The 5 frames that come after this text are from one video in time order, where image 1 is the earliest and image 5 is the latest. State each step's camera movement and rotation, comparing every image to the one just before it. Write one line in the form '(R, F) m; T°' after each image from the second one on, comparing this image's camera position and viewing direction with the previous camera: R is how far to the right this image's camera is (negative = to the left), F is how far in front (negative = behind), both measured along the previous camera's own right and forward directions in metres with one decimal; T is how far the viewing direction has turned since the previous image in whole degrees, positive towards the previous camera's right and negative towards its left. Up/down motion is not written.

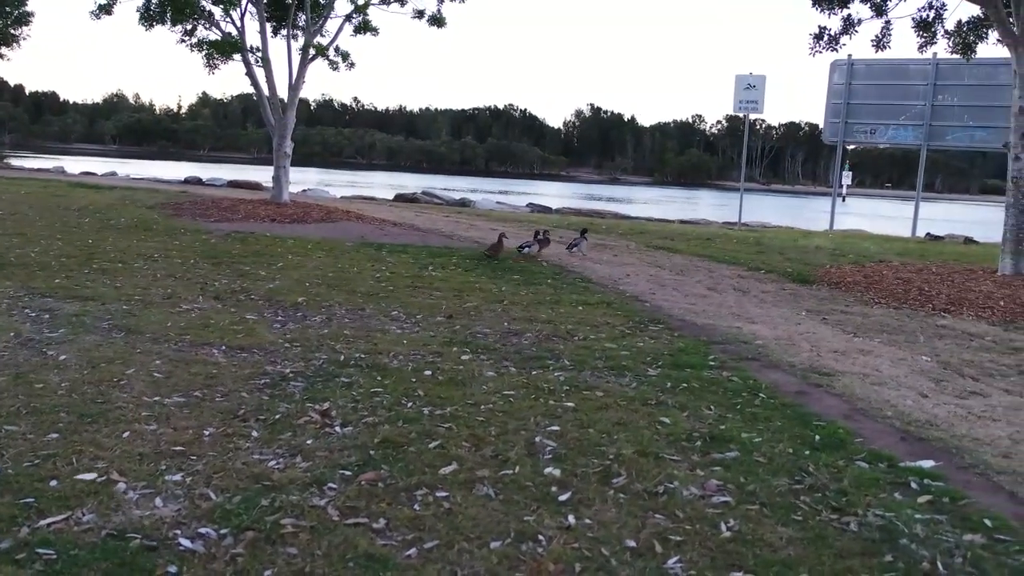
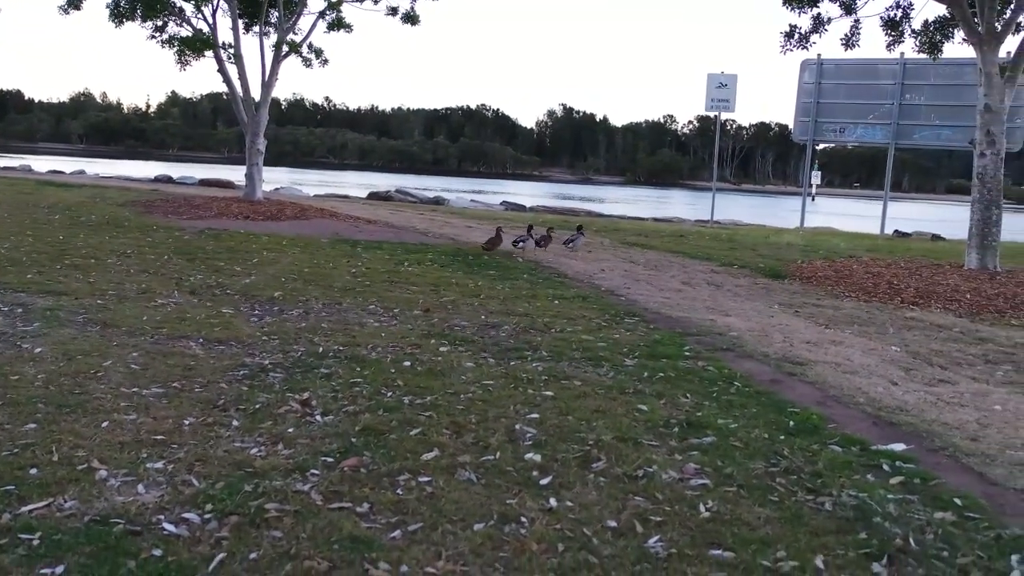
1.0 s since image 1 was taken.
(0.0, 0.0) m; +2°
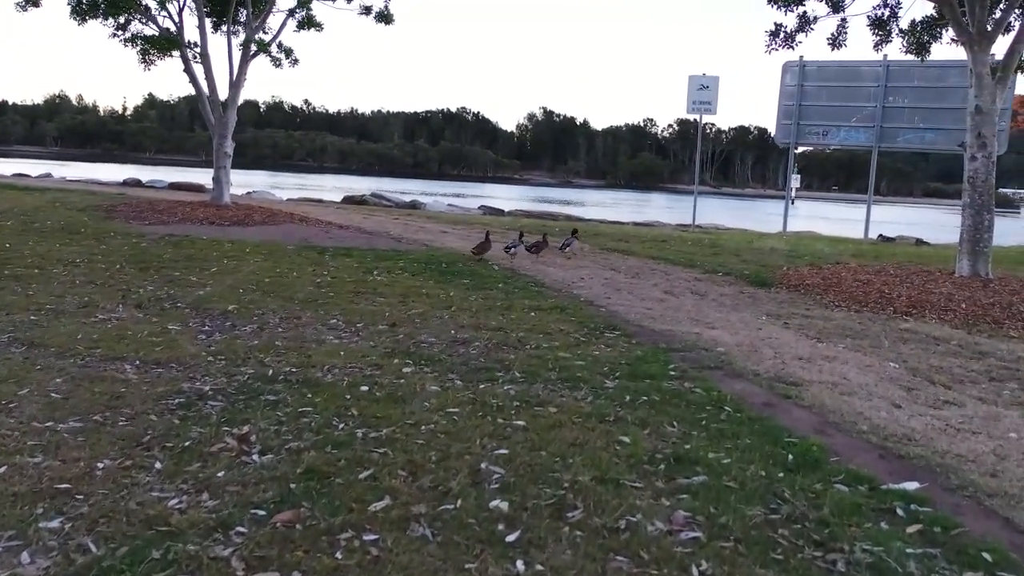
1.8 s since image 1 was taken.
(+0.1, +0.6) m; +1°
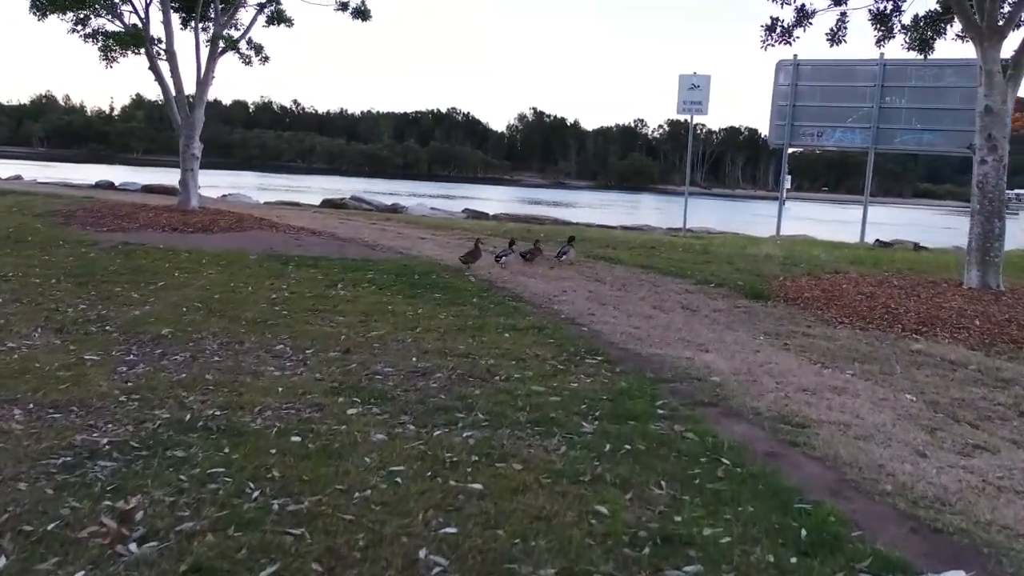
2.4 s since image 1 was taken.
(+0.2, +0.9) m; +1°
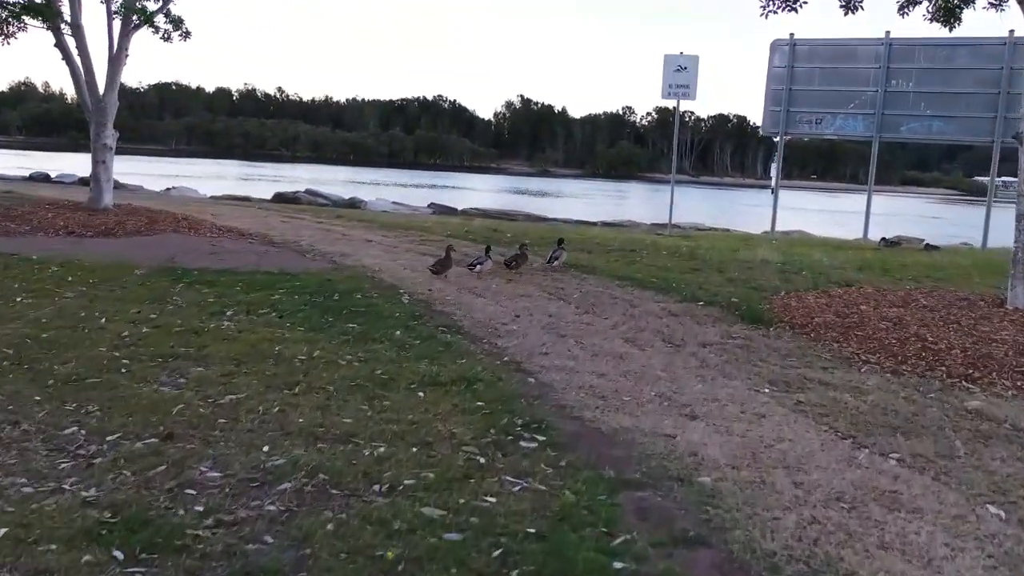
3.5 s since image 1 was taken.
(+0.5, +2.4) m; +1°
